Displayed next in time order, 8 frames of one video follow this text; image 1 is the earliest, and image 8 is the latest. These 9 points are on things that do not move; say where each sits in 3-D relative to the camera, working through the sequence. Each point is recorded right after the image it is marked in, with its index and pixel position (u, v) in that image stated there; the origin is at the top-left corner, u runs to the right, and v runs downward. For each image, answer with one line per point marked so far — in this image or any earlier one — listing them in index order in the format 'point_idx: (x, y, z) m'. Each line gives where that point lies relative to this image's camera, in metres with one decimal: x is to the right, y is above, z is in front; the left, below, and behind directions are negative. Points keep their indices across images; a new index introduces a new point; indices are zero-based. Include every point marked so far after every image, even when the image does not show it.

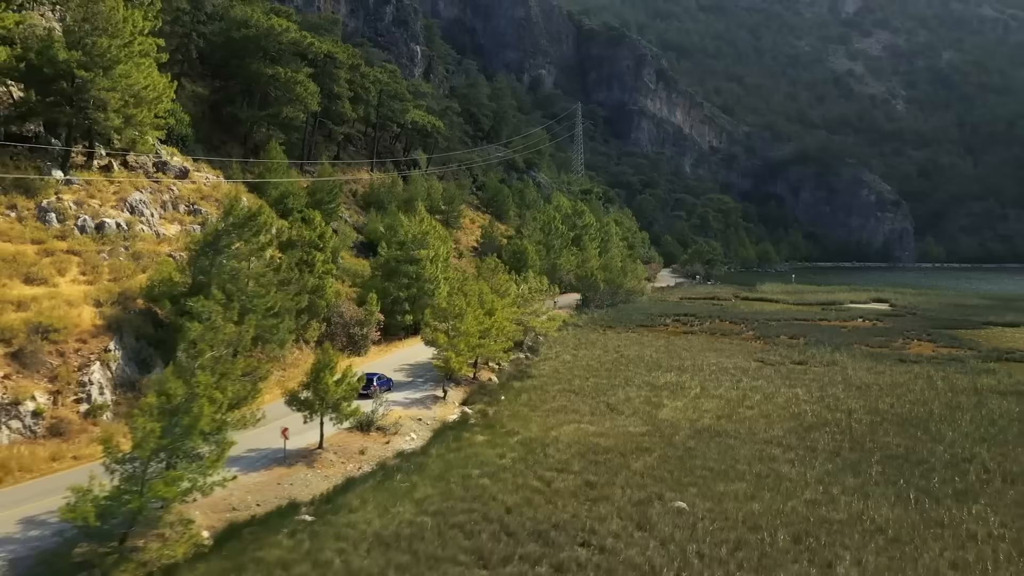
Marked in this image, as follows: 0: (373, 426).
0: (-3.2, -3.2, +18.6) m
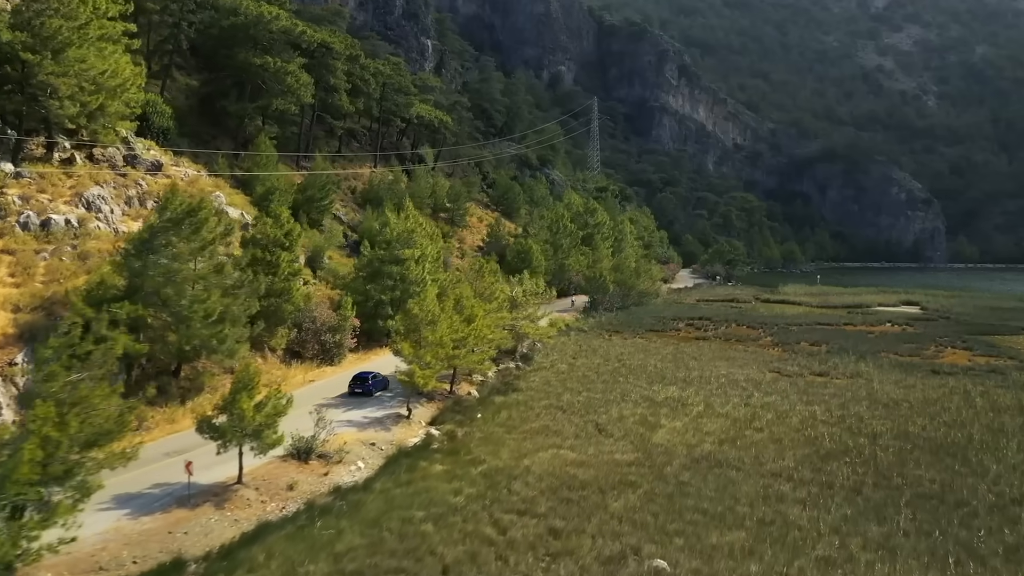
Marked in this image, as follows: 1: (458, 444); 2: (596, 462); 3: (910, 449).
0: (-4.0, -3.3, +16.0) m
1: (-1.2, -3.6, +18.6) m
2: (+1.8, -3.7, +17.3) m
3: (+9.0, -3.6, +18.3) m
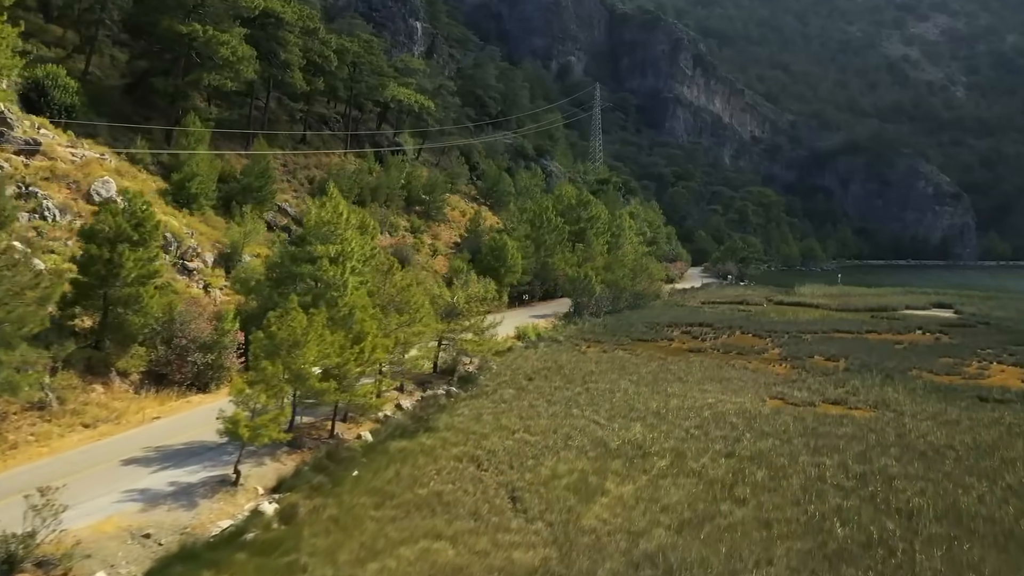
0: (-6.2, -3.5, +10.2) m
1: (-3.4, -3.7, +12.7) m
2: (-0.4, -3.9, +11.3) m
3: (+6.8, -3.8, +12.1) m
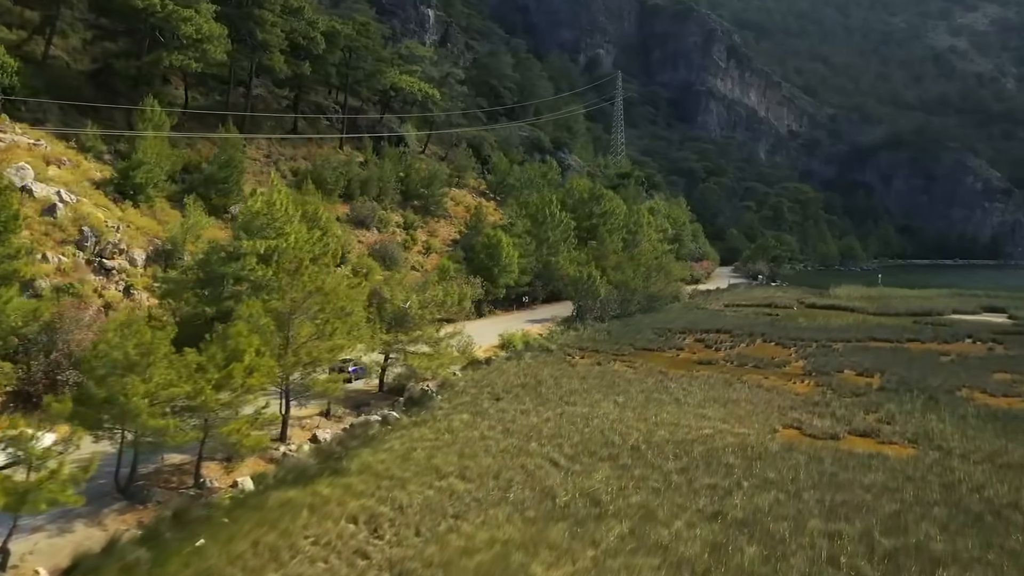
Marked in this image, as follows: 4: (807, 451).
0: (-7.9, -3.5, +6.4) m
1: (-5.0, -3.8, +8.7) m
2: (-2.1, -4.0, +7.2) m
3: (+5.2, -3.9, +7.8) m
4: (+6.1, -3.4, +16.9) m
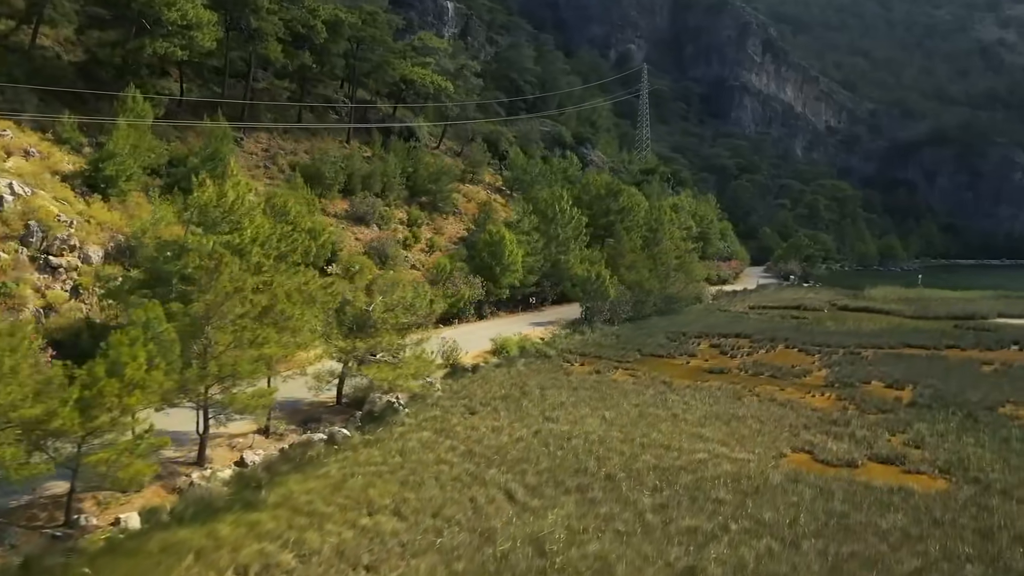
0: (-9.1, -3.5, +4.4) m
1: (-6.1, -3.8, +6.6) m
2: (-3.3, -4.0, +5.0) m
3: (+4.0, -4.0, +5.2) m
4: (+5.3, -3.4, +14.3) m
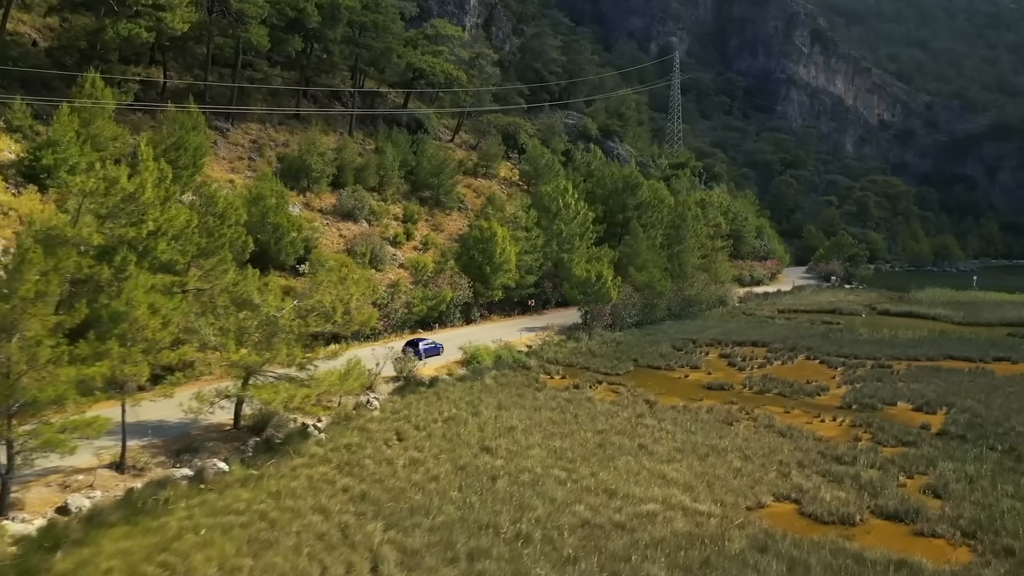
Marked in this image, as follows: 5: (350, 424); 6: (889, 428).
0: (-11.4, -3.6, +1.8) m
1: (-8.2, -3.9, +3.9) m
2: (-5.5, -4.1, +2.1) m
3: (+1.8, -4.1, +1.9) m
4: (+3.7, -3.5, +10.8) m
5: (-3.4, -2.9, +17.3) m
6: (+8.6, -3.2, +18.6) m
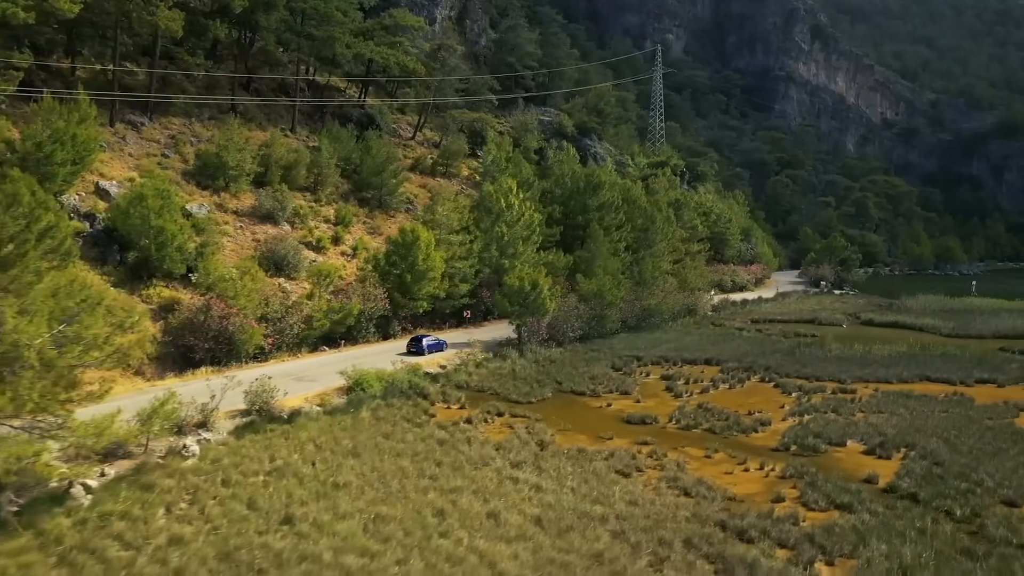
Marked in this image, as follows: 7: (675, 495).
0: (-14.4, -3.9, -1.6) m
1: (-11.3, -4.2, +0.4) m
2: (-8.5, -4.4, -1.5) m
3: (-1.3, -4.4, -1.7) m
4: (+0.7, -3.9, +7.2) m
5: (-6.3, -3.2, +13.7) m
6: (+5.8, -3.5, +15.0) m
7: (+2.9, -3.5, +13.9) m
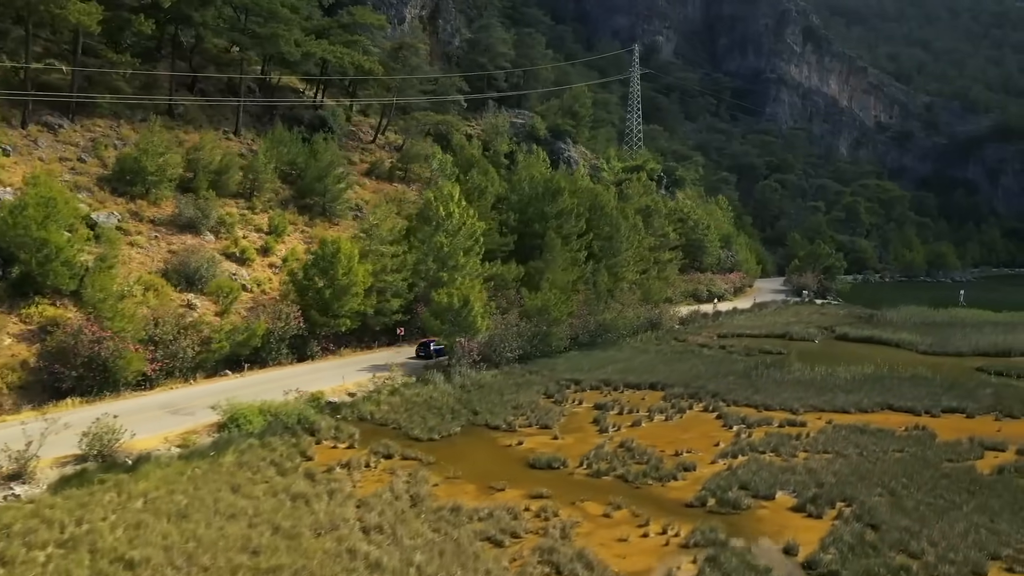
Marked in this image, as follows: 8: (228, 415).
0: (-16.8, -4.3, -4.1) m
1: (-13.6, -4.6, -2.1) m
2: (-10.9, -4.8, -3.9) m
3: (-3.7, -4.8, -4.2) m
4: (-1.6, -4.3, +4.7) m
5: (-8.7, -3.7, +11.3) m
6: (+3.4, -4.0, +12.5) m
7: (+0.6, -4.0, +11.4) m
8: (-6.4, -2.9, +18.7) m
